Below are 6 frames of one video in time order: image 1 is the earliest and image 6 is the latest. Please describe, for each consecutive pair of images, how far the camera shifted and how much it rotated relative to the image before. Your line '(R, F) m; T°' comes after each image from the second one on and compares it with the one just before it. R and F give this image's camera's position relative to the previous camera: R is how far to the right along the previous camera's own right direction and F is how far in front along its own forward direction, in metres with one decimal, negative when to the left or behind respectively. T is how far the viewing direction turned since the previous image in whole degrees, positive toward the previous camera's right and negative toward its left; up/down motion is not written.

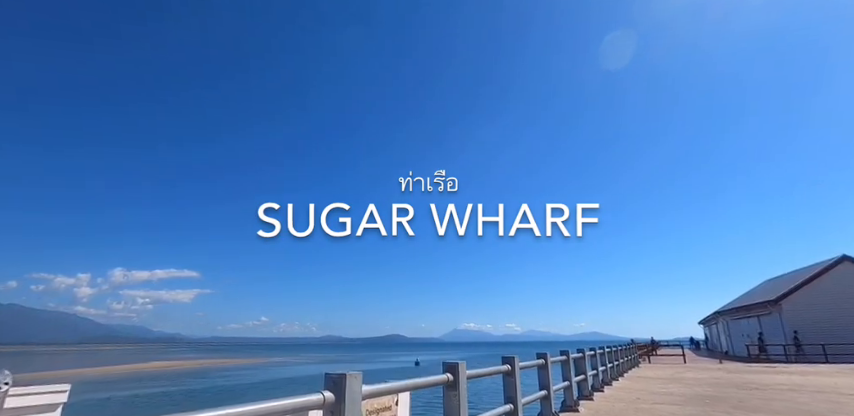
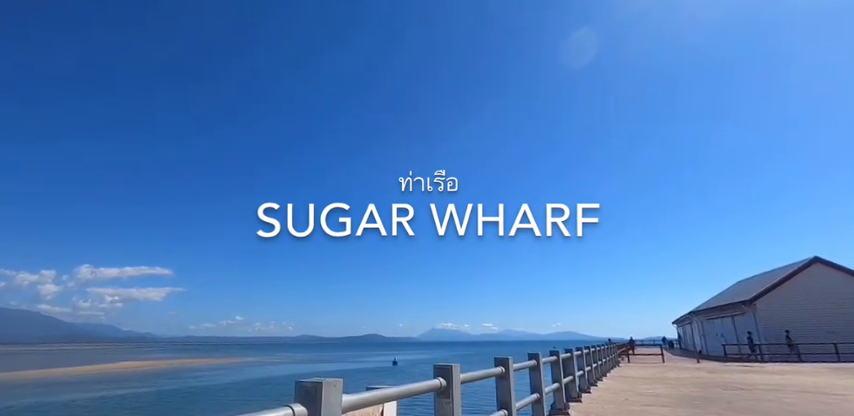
(-0.1, +0.3) m; +3°
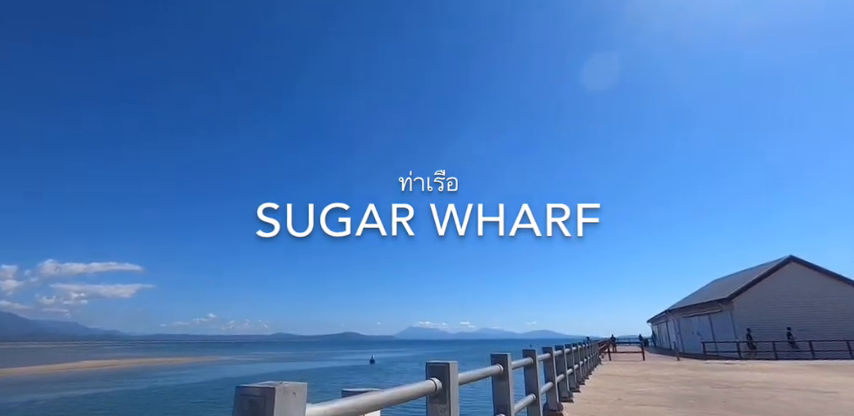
(-0.1, +0.4) m; +3°
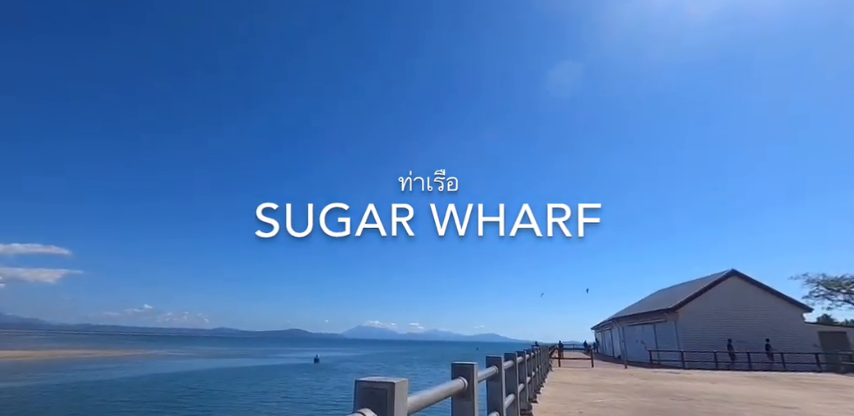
(0.0, +0.7) m; +6°
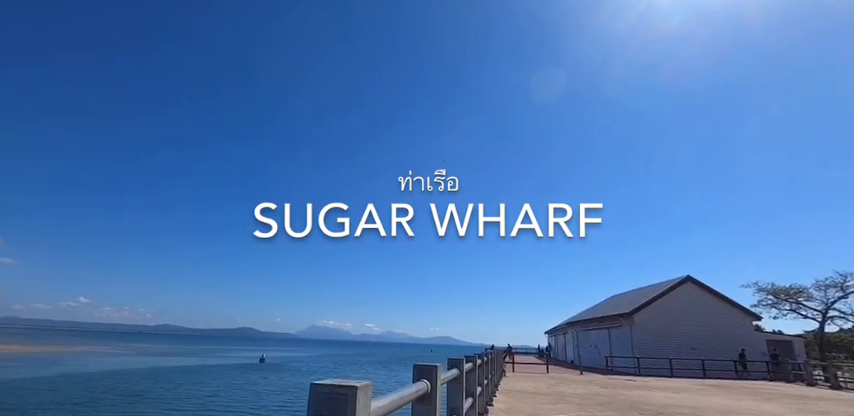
(+0.3, +1.0) m; +5°
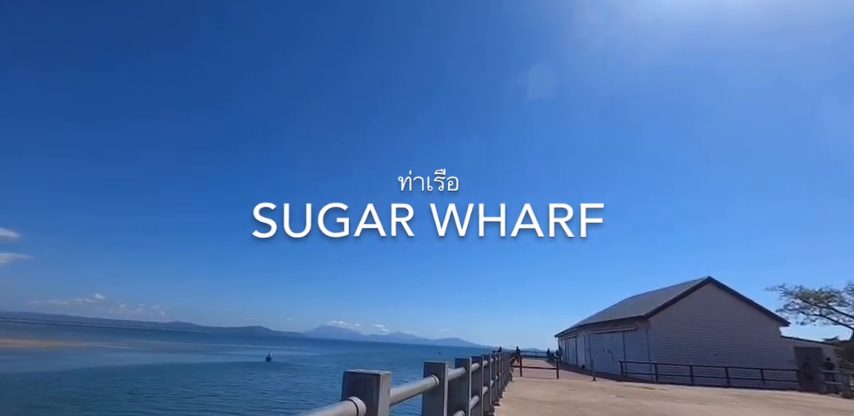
(+0.2, +0.7) m; -1°
